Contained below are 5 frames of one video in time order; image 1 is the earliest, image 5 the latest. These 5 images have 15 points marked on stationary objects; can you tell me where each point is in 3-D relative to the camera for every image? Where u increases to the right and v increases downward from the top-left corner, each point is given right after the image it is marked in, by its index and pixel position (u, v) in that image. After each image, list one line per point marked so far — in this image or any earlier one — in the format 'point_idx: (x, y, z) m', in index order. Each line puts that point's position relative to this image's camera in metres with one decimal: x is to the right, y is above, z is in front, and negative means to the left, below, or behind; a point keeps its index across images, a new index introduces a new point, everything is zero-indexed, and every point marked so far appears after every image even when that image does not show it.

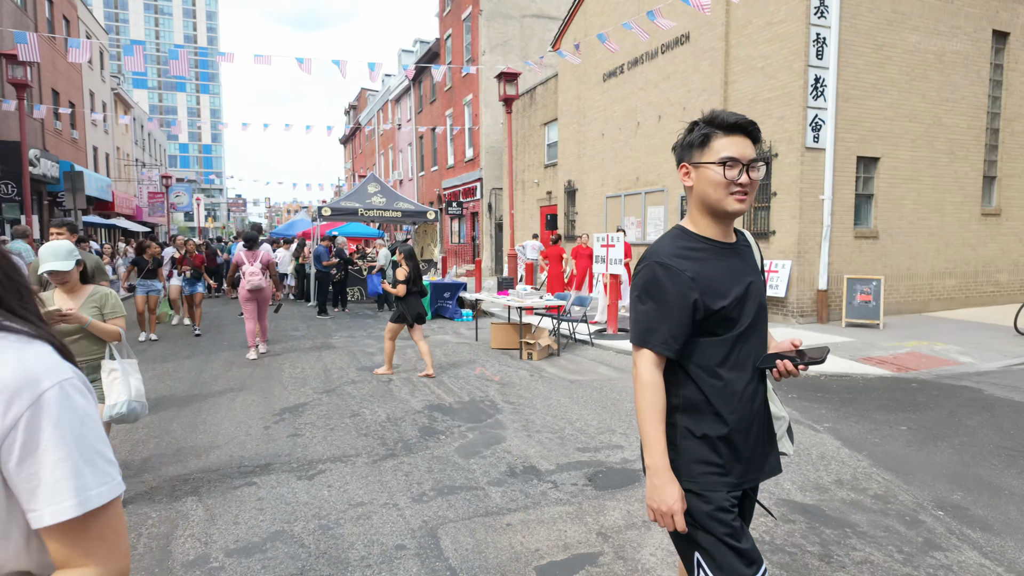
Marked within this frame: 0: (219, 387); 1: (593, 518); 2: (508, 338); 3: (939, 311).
0: (-3.4, -1.2, +6.9) m
1: (+0.5, -1.4, +3.6) m
2: (-0.1, -0.8, +9.4) m
3: (+8.9, -0.5, +12.5) m
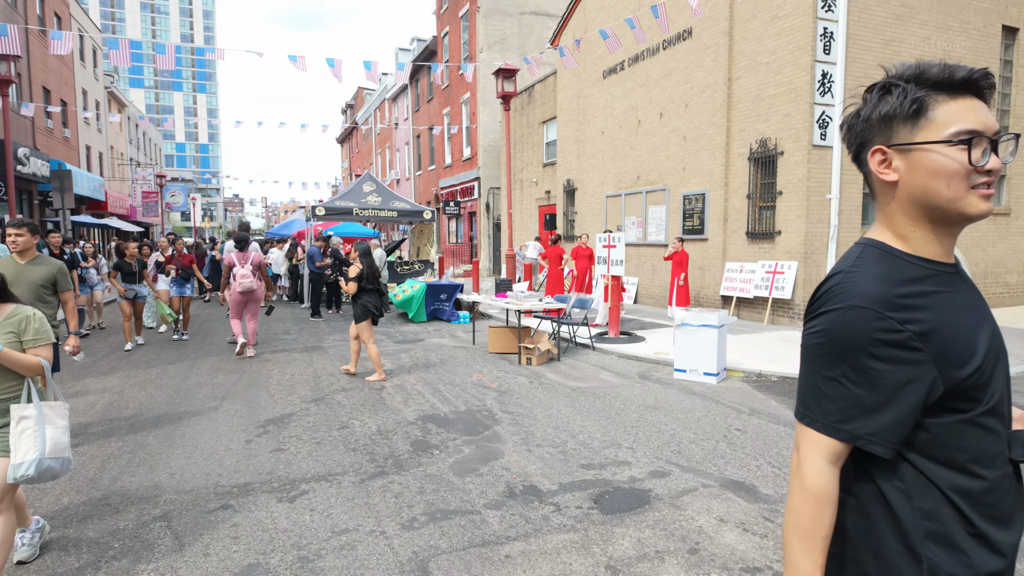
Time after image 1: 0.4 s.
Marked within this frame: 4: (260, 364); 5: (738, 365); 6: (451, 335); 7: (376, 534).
0: (-3.4, -1.2, +6.6) m
1: (+0.5, -1.4, +3.2) m
2: (-0.1, -0.8, +9.1) m
3: (+8.9, -0.5, +12.2) m
4: (-3.5, -1.0, +8.2) m
5: (+2.9, -1.0, +7.8) m
6: (-1.1, -0.9, +10.9) m
7: (-0.8, -1.4, +3.4) m
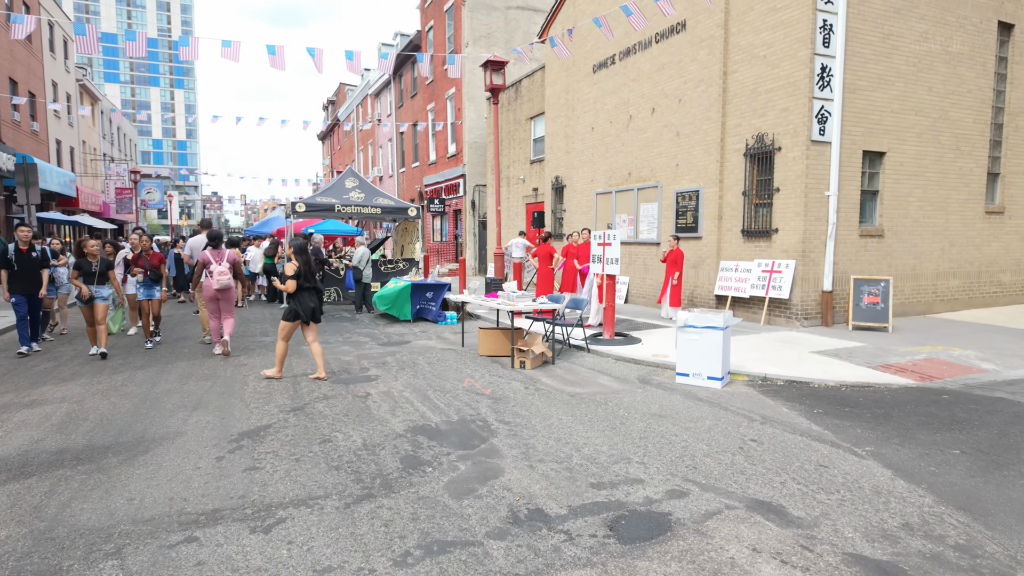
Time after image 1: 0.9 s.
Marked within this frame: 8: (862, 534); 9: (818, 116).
0: (-3.4, -1.2, +6.0) m
1: (+0.5, -1.4, +2.8) m
2: (-0.2, -0.8, +8.6) m
3: (+8.7, -0.5, +12.1) m
4: (-3.6, -1.0, +7.7) m
5: (+2.8, -1.0, +7.4) m
6: (-1.3, -0.9, +10.4) m
7: (-0.7, -1.4, +2.9) m
8: (+1.9, -1.4, +3.3) m
9: (+5.3, +3.0, +10.3) m
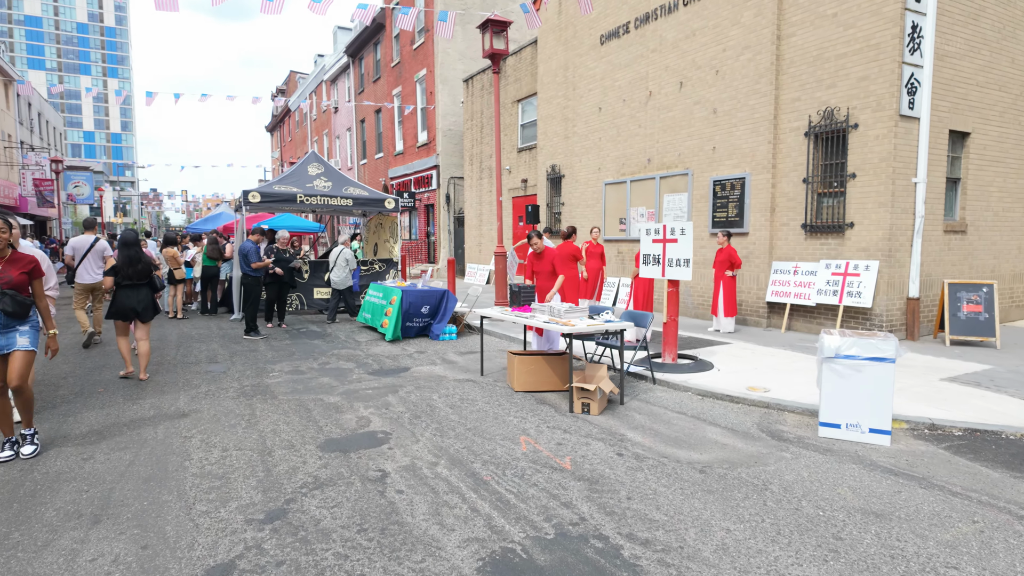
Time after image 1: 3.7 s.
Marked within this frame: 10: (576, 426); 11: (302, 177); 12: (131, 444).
0: (-2.7, -1.3, +3.6) m
1: (+1.5, -1.6, +0.7) m
2: (+0.3, -0.9, +6.4) m
3: (+8.9, -0.6, +10.5) m
4: (-3.0, -1.2, +5.2) m
5: (+3.4, -1.1, +5.4) m
6: (-0.9, -1.0, +8.1) m
7: (+0.2, -1.5, +0.7) m
8: (+2.9, -1.5, +1.3) m
9: (+5.6, +2.9, +8.5) m
10: (+0.6, -1.2, +5.2) m
11: (-5.0, +2.6, +14.1) m
12: (-3.0, -1.2, +4.8) m
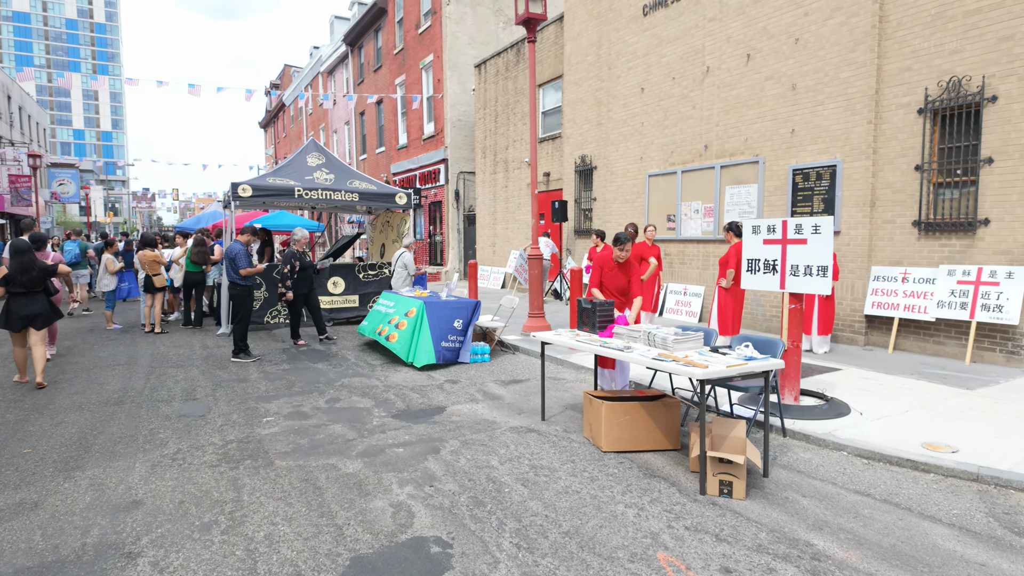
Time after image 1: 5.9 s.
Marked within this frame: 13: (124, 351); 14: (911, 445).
0: (-2.0, -1.5, +1.8) m
1: (+2.2, -1.7, -1.1) m
2: (+1.0, -1.1, +4.6) m
3: (+9.5, -0.7, +8.8) m
4: (-2.3, -1.4, +3.4) m
5: (+4.1, -1.3, +3.7) m
6: (-0.2, -1.2, +6.3) m
7: (+1.0, -1.7, -1.1) m
8: (+3.6, -1.7, -0.5) m
9: (+6.3, +2.7, +6.8) m
10: (+1.3, -1.4, +3.4) m
11: (-4.4, +2.5, +12.2) m
12: (-2.4, -1.4, +3.0) m
13: (-5.8, -0.9, +9.0) m
14: (+3.1, -1.2, +4.6) m
